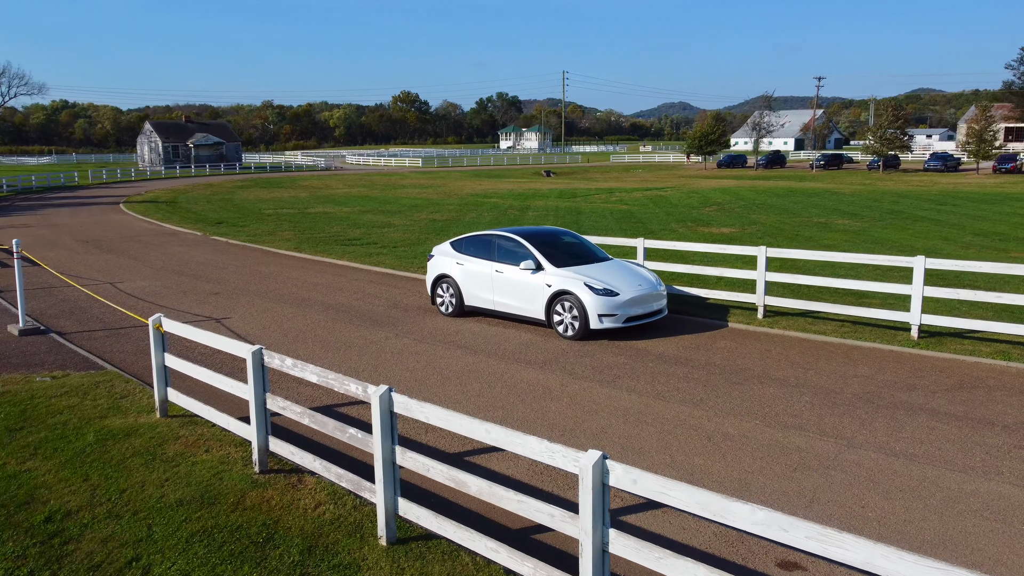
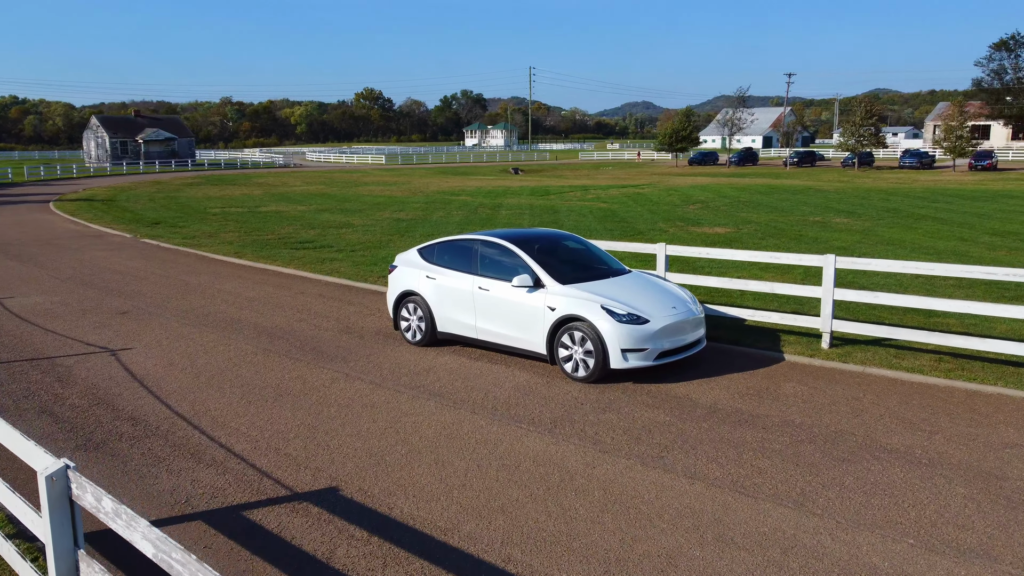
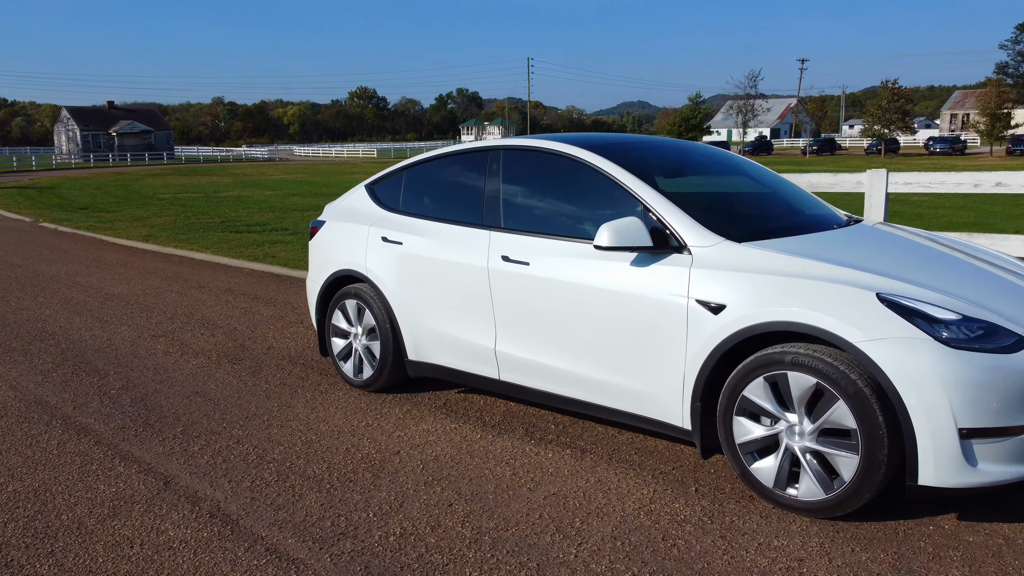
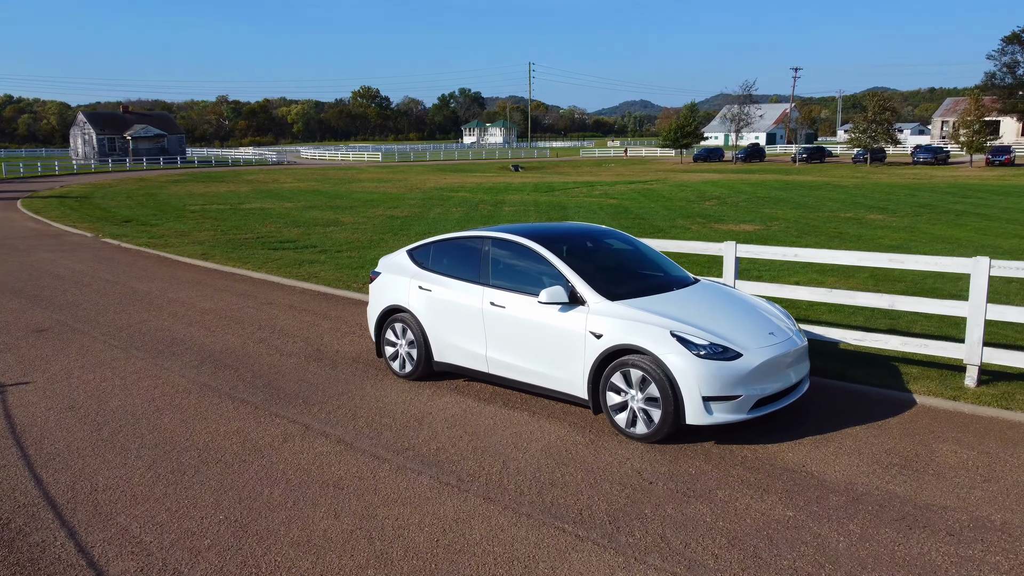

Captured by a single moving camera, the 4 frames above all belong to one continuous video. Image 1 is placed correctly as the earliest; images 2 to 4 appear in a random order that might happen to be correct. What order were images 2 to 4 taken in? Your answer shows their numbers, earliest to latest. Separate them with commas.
2, 4, 3
